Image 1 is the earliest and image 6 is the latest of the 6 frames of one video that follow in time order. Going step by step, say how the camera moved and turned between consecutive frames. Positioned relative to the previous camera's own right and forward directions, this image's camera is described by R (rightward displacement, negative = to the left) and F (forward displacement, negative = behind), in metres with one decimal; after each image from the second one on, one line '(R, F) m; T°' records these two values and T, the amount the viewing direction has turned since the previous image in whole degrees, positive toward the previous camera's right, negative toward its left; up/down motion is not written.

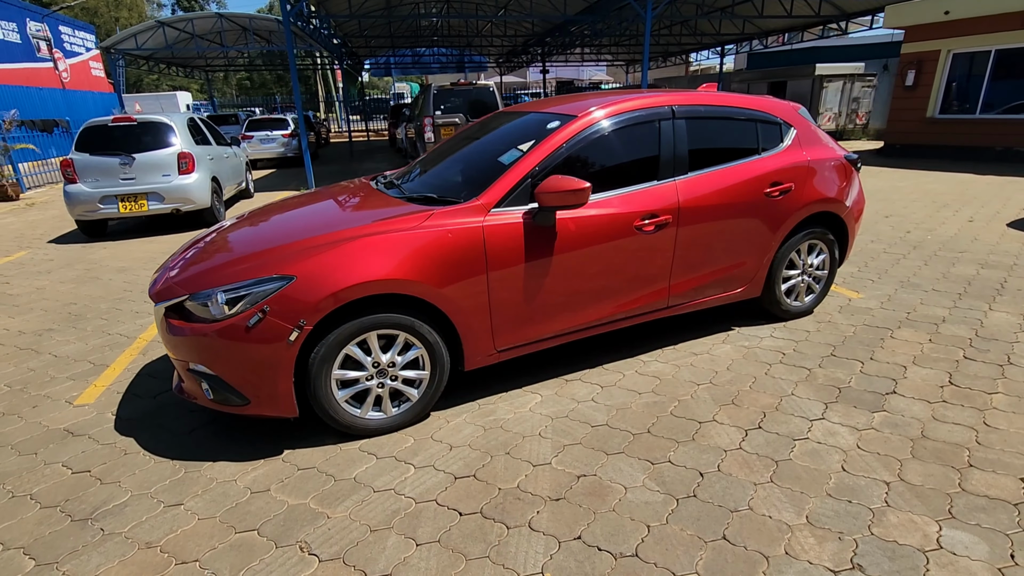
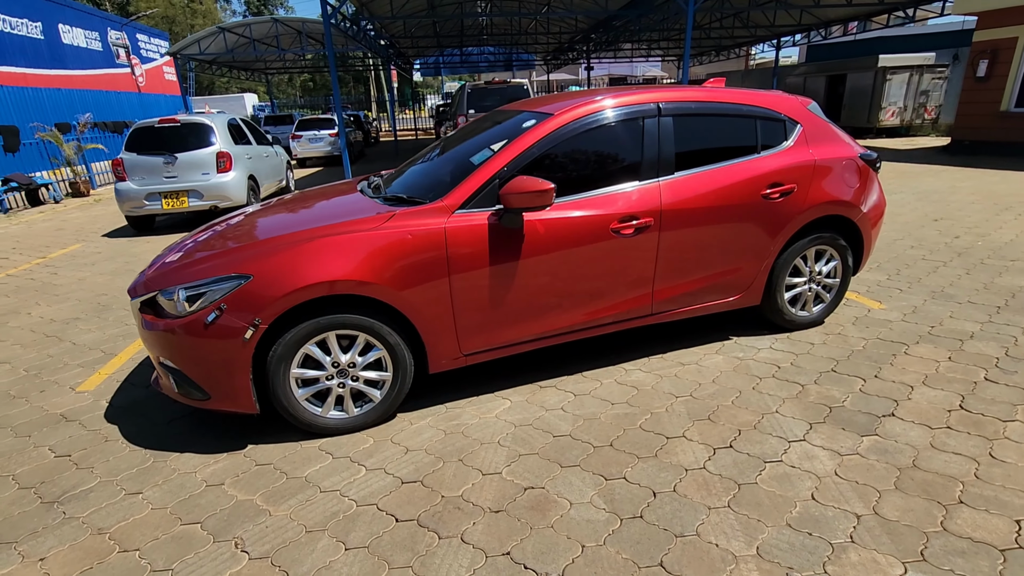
(+0.5, +0.1) m; -6°
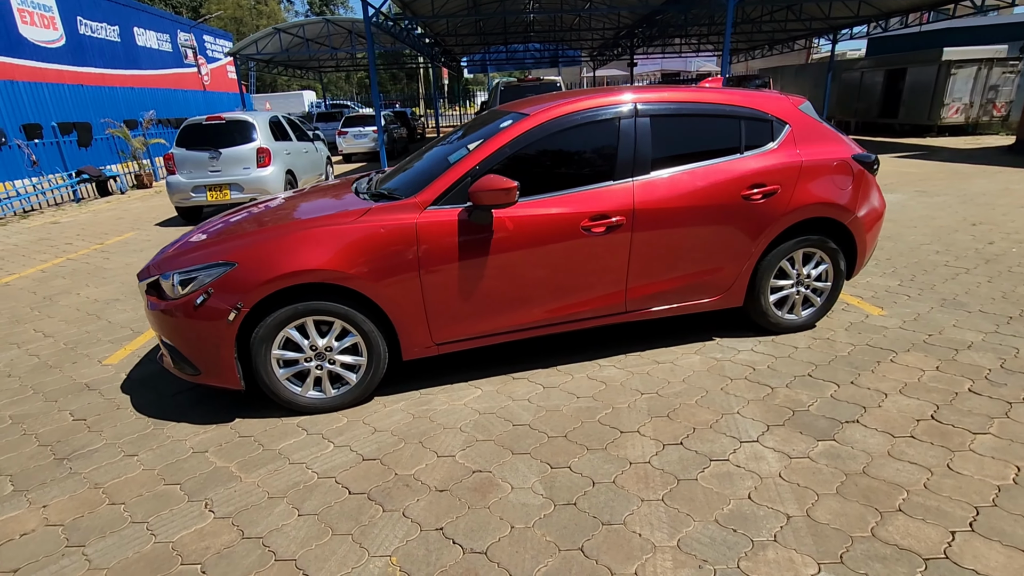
(+0.5, -0.1) m; -5°
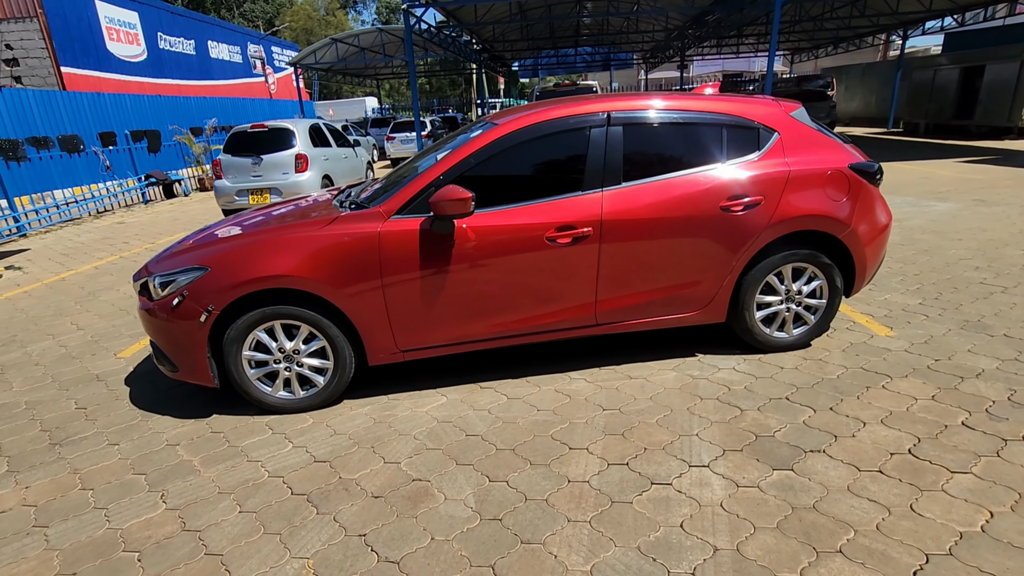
(+0.6, 0.0) m; -6°
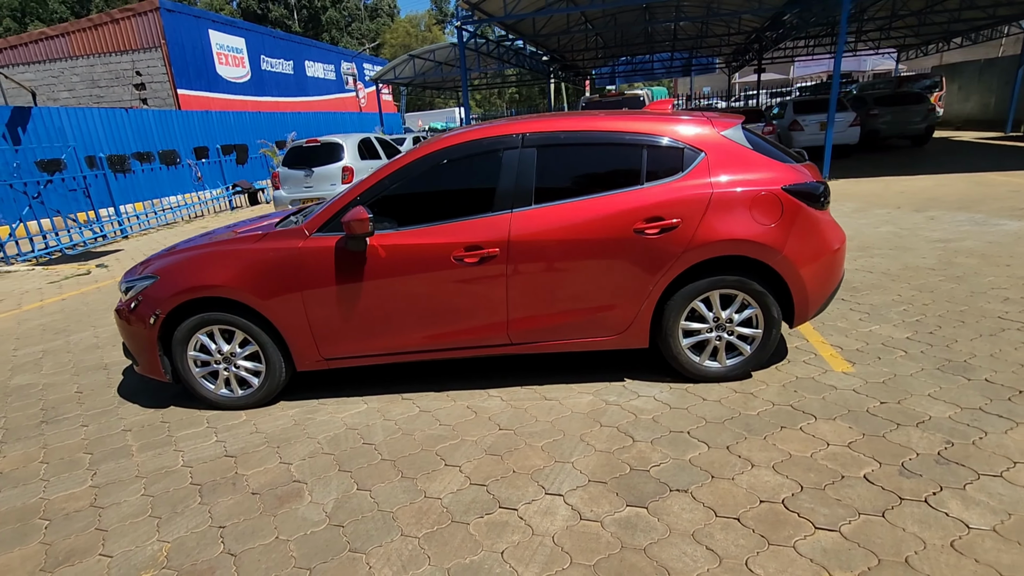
(+1.1, 0.0) m; -9°
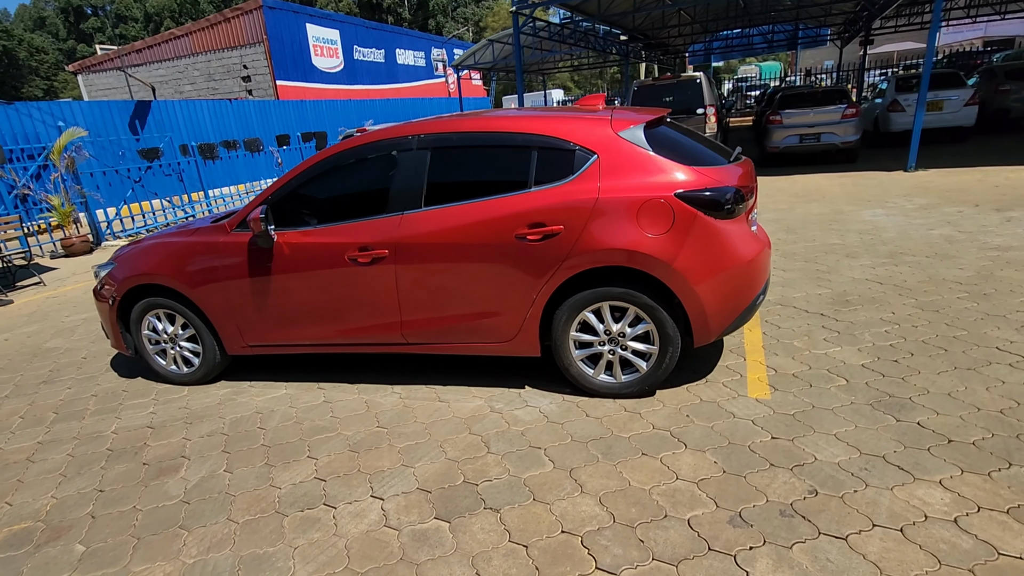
(+1.3, +0.2) m; -11°
